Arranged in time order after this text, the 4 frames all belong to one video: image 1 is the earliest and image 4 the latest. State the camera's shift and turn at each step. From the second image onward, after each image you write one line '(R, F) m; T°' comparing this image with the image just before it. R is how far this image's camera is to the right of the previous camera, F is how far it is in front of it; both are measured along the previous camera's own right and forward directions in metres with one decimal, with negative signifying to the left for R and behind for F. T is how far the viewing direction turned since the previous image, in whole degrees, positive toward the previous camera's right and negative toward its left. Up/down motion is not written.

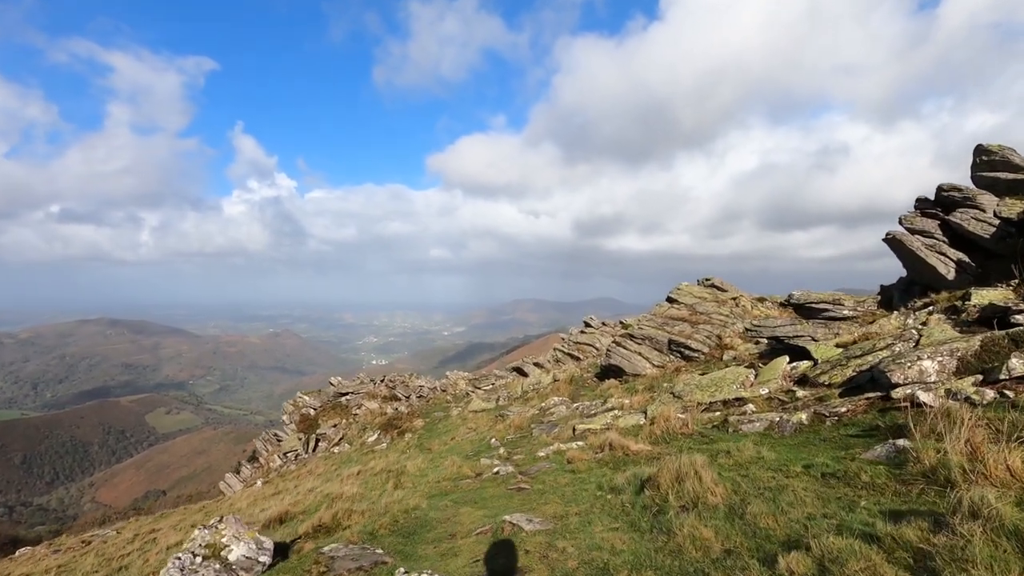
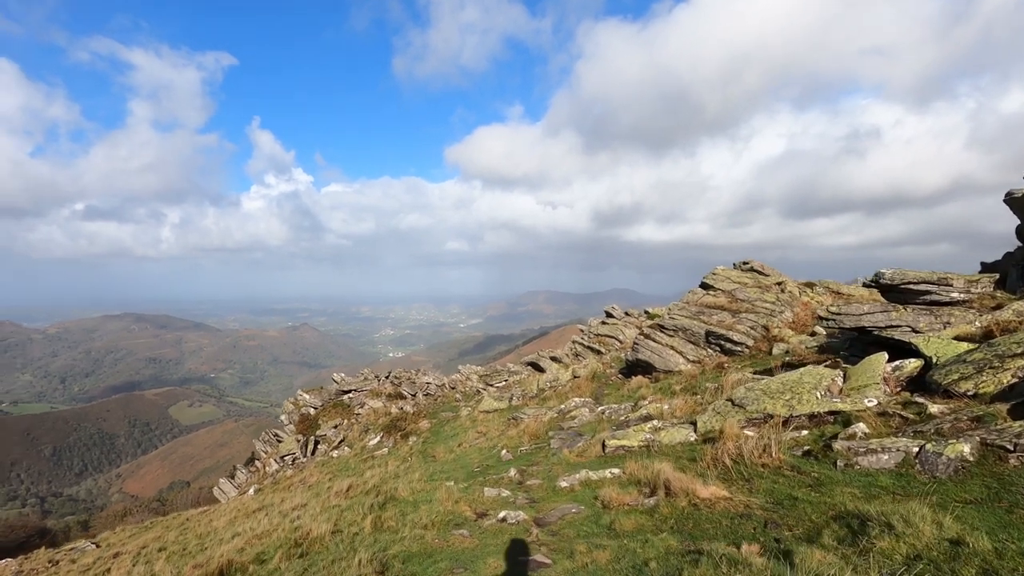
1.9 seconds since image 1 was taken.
(+0.1, +3.9) m; -2°
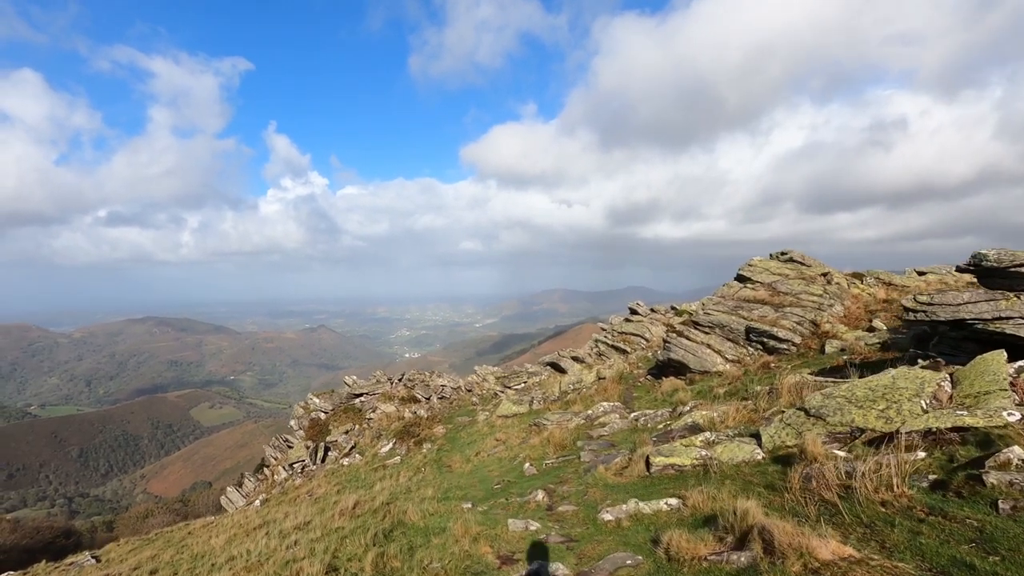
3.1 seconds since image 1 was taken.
(-0.3, +2.2) m; -2°
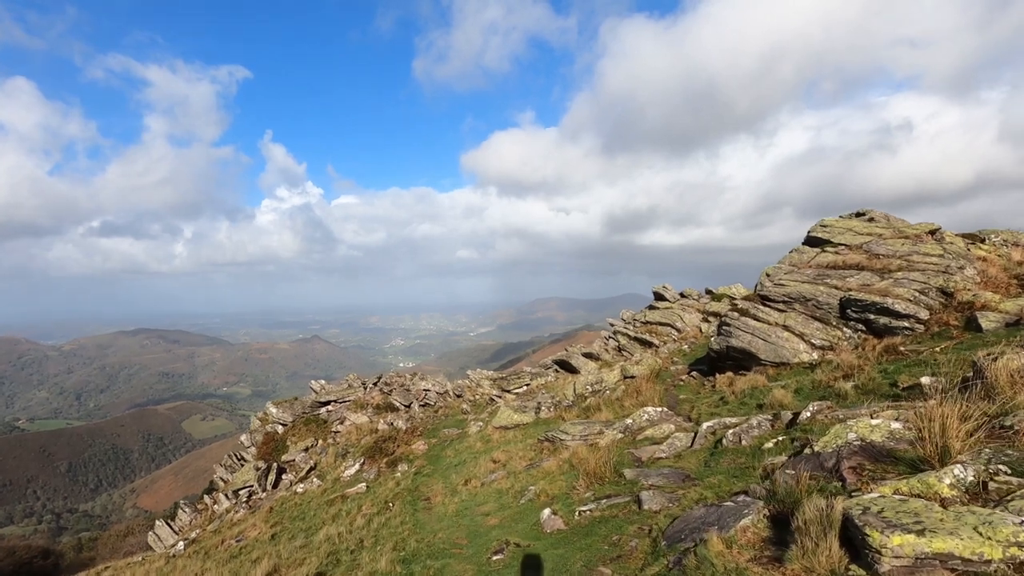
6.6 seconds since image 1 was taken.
(-0.2, +7.3) m; 0°
